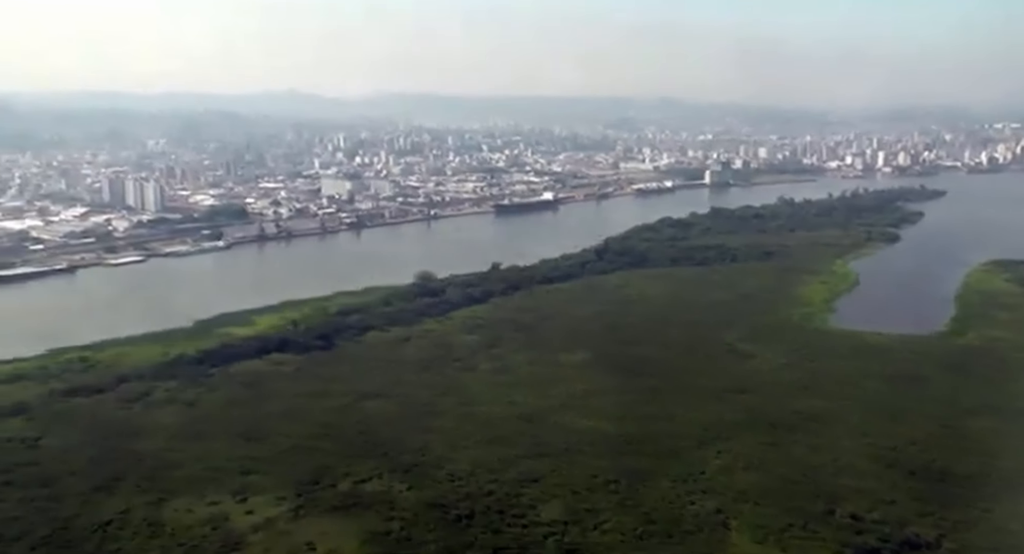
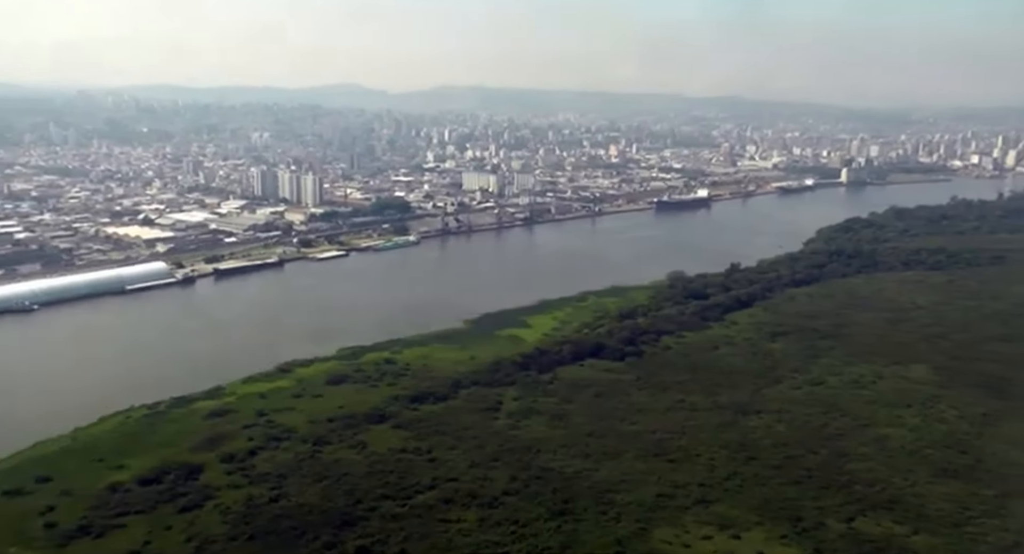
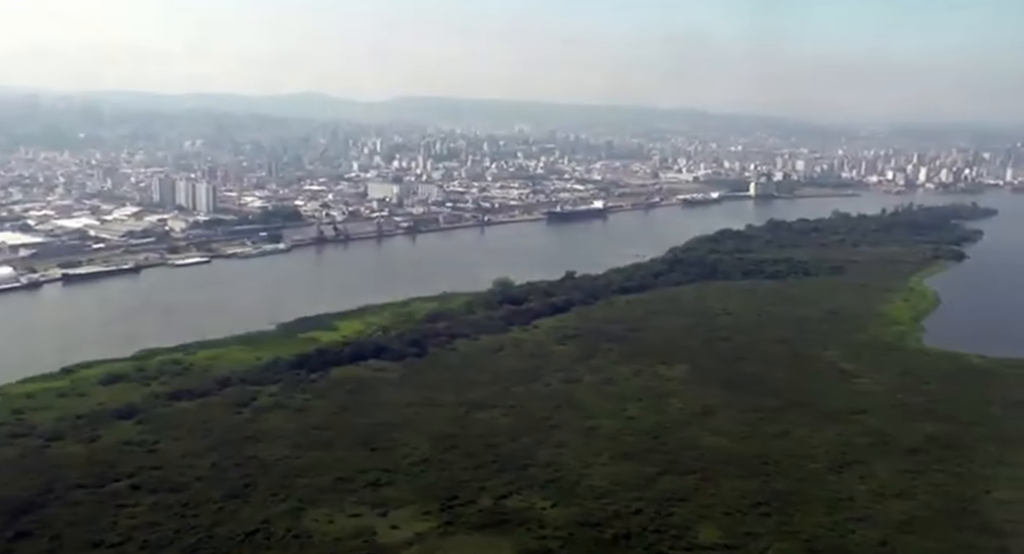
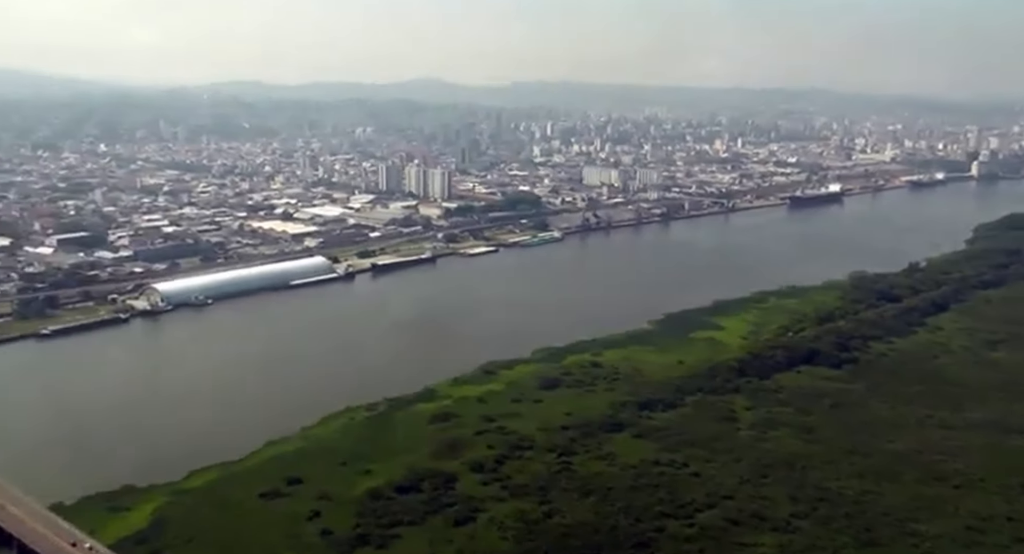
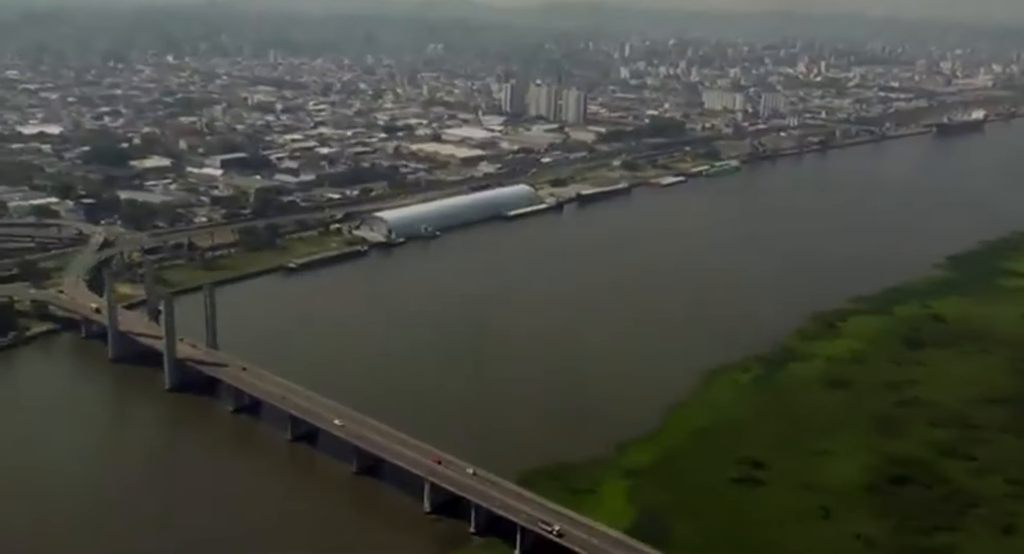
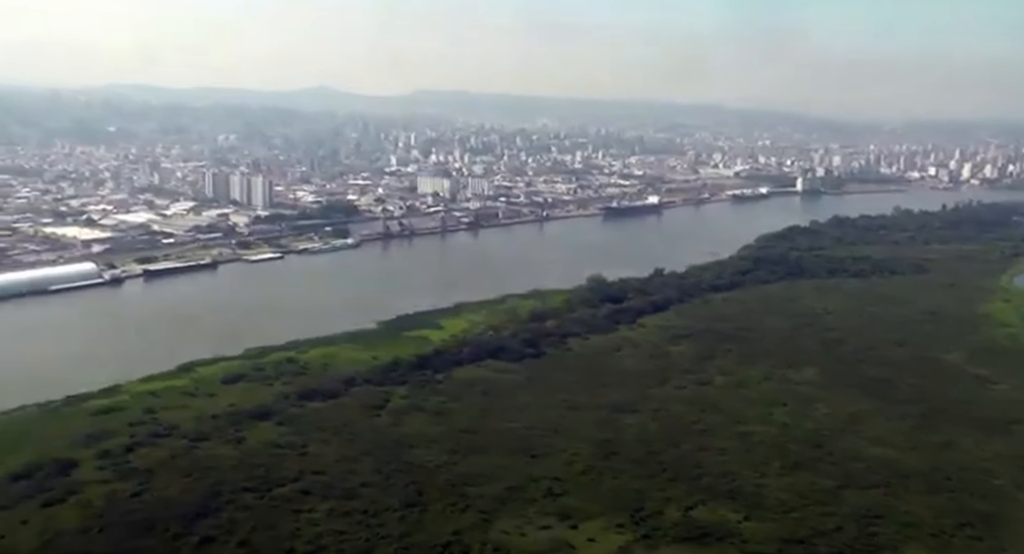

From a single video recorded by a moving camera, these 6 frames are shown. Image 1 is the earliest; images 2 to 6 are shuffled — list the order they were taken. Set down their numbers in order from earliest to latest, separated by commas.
3, 6, 2, 4, 5
